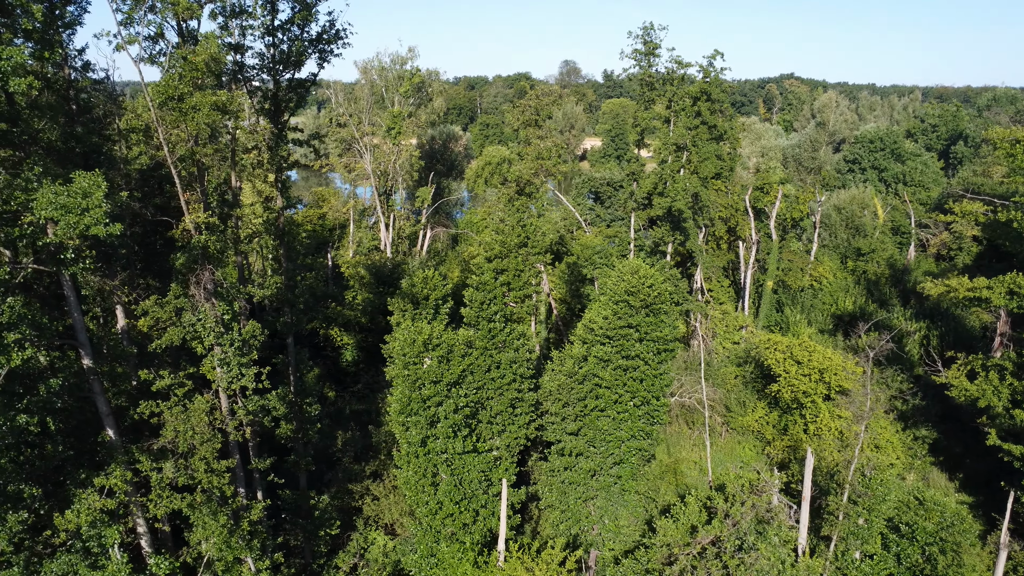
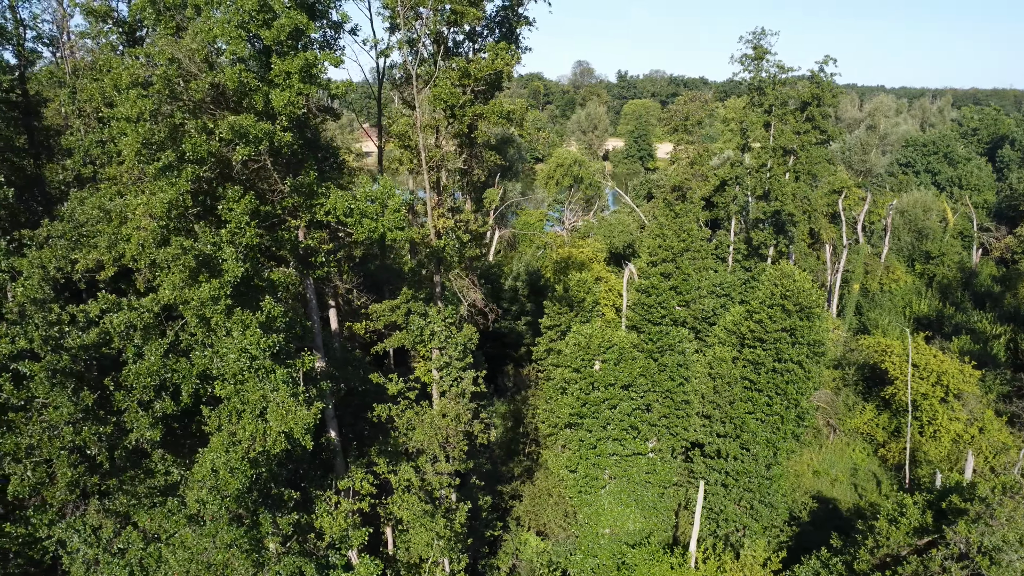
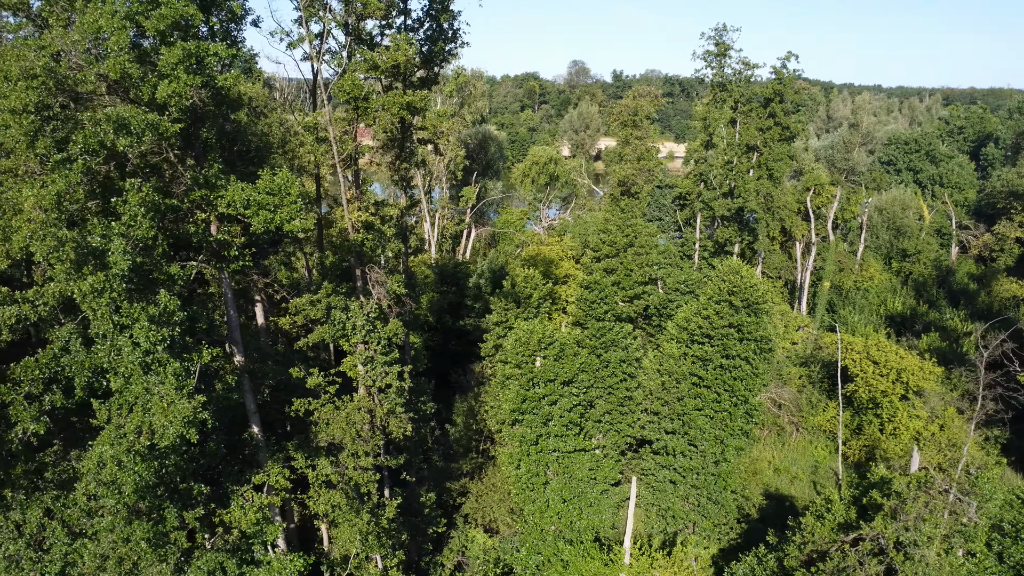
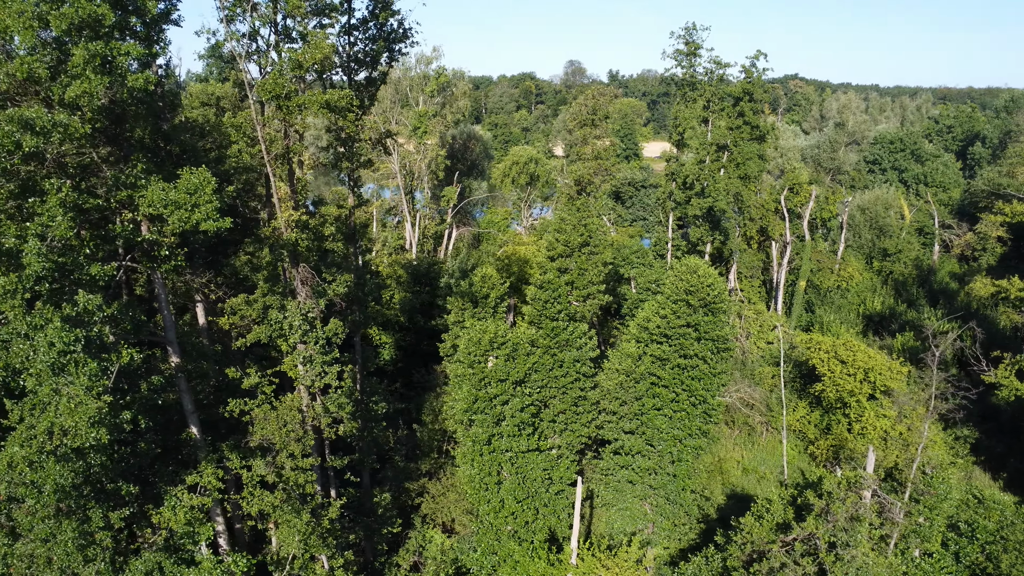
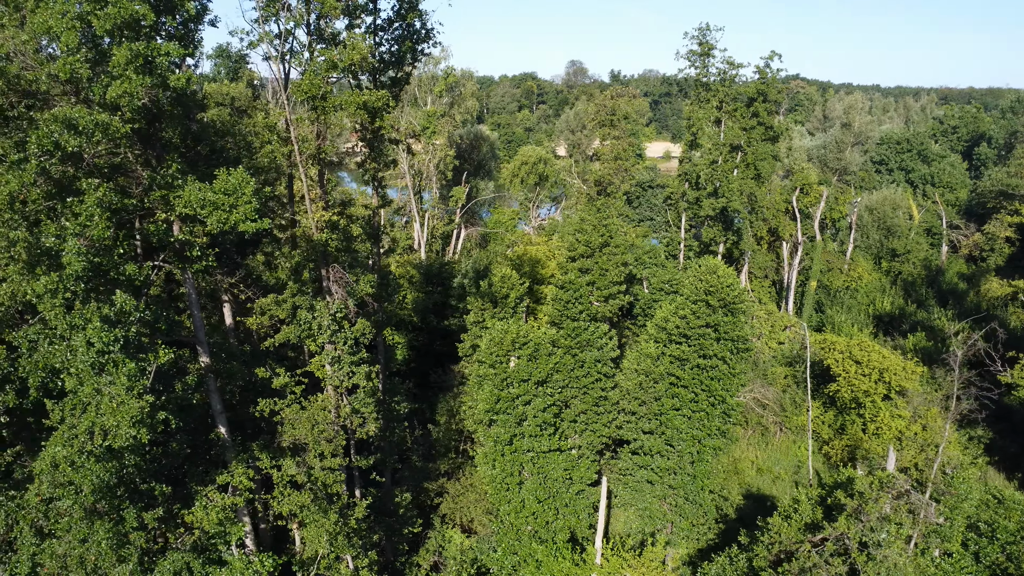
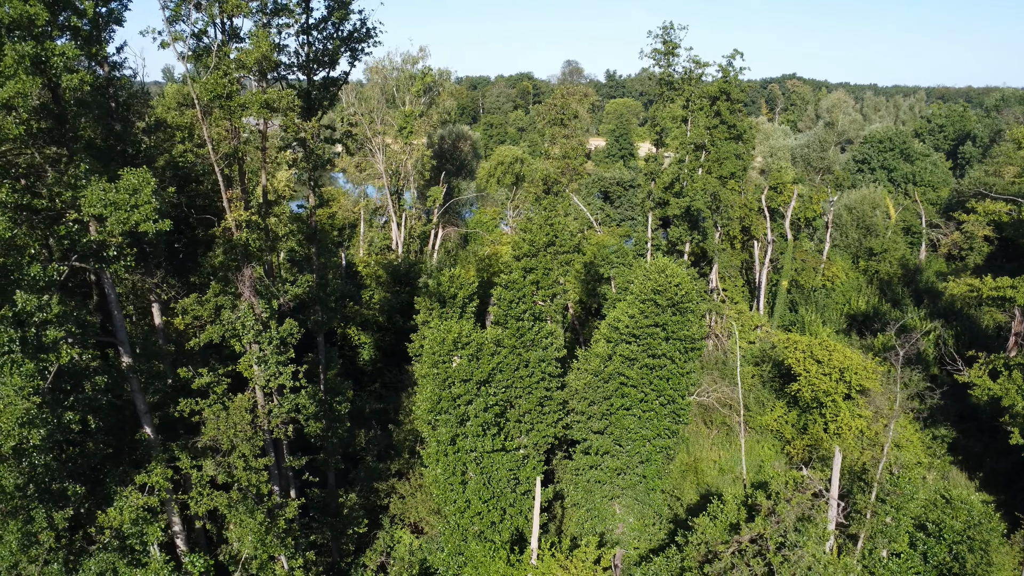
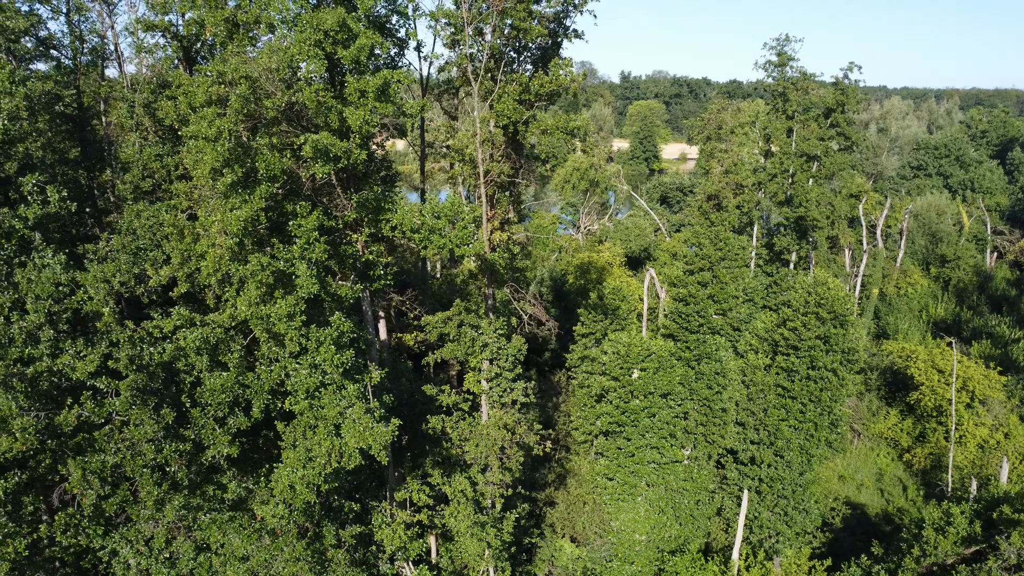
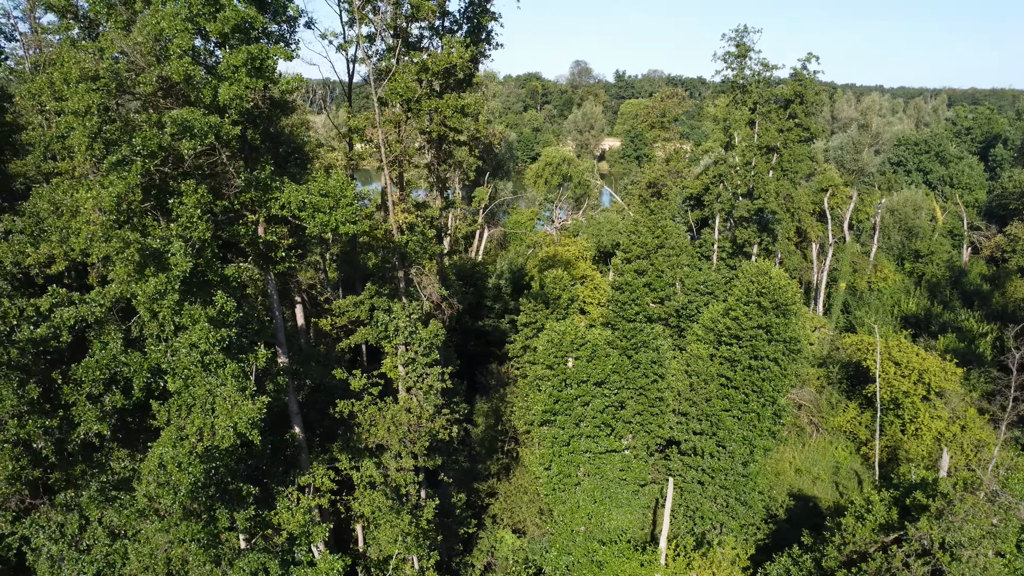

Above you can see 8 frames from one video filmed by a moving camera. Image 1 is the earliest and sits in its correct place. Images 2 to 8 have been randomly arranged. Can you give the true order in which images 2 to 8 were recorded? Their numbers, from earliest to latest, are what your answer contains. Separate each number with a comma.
6, 4, 5, 3, 8, 2, 7
